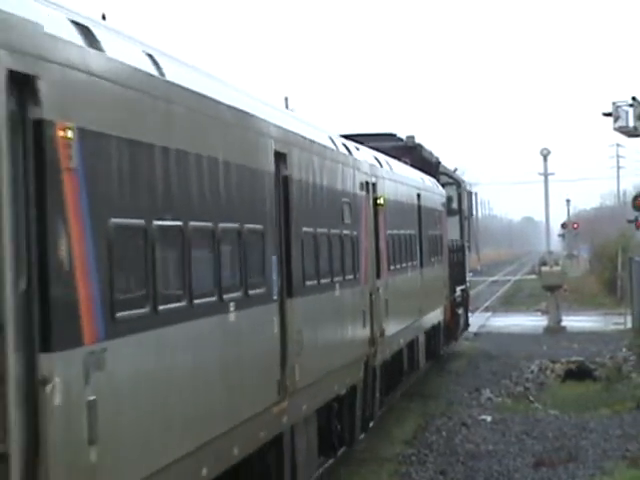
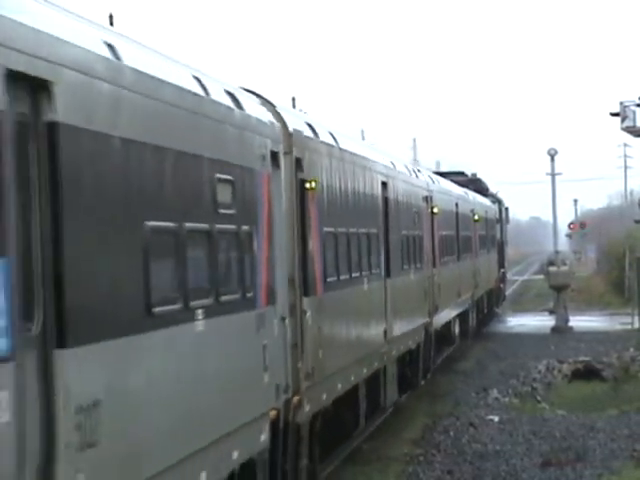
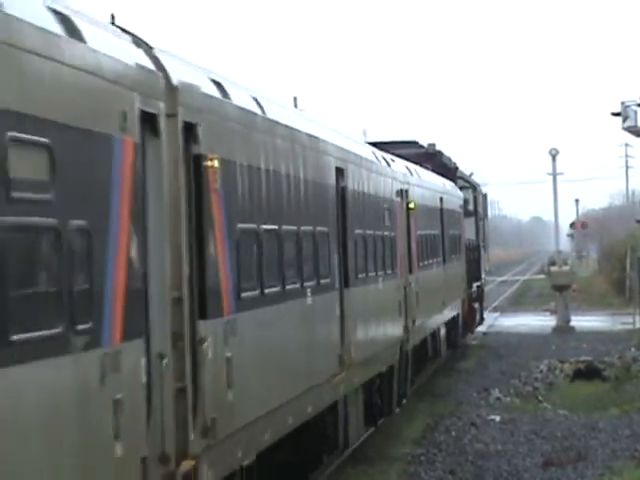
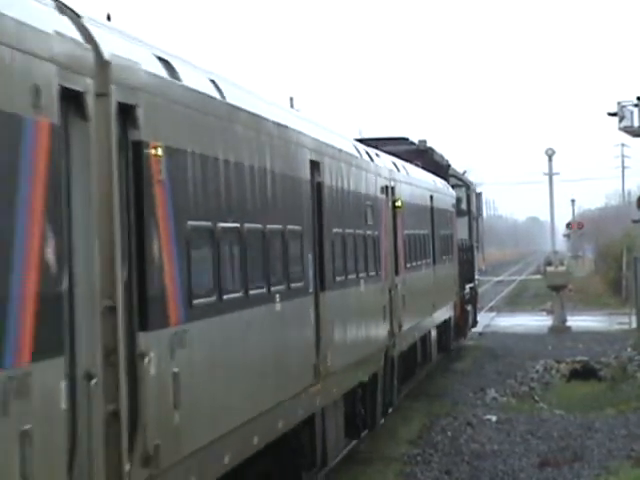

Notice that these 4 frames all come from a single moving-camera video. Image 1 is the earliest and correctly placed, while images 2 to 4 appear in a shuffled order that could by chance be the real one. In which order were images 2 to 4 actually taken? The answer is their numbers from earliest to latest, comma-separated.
4, 3, 2
